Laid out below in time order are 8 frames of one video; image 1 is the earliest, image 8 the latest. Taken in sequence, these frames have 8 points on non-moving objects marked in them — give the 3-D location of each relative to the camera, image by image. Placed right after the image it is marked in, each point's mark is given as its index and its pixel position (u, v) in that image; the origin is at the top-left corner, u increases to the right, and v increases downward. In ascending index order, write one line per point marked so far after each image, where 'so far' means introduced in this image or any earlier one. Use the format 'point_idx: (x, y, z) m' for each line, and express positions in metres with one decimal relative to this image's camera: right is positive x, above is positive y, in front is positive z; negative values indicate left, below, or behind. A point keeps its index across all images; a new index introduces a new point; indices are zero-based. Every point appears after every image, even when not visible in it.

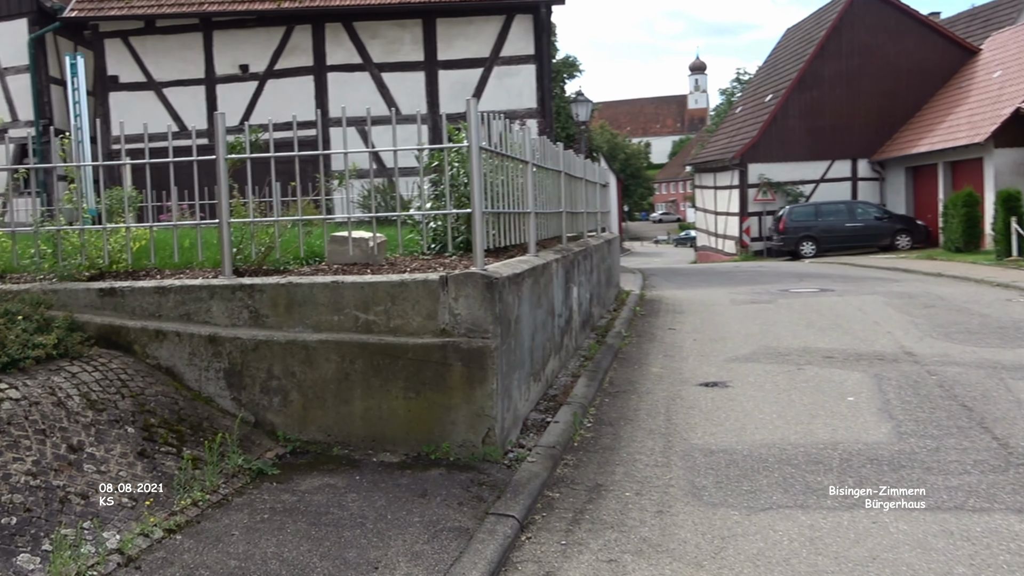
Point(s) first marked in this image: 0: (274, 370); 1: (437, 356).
0: (-1.3, -0.5, +5.4) m
1: (-0.4, -0.4, +5.2) m
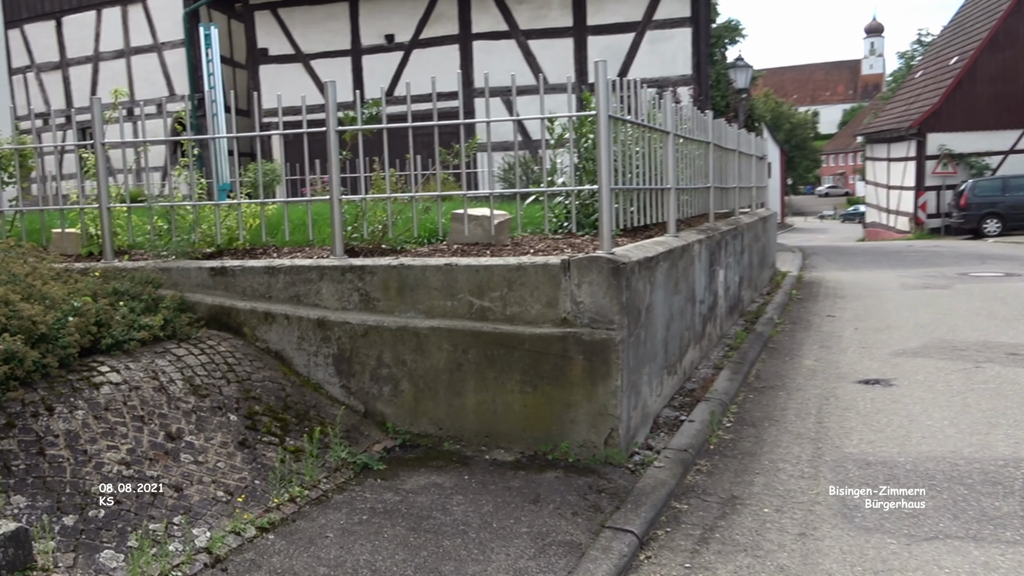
0: (-0.7, -0.4, +5.1) m
1: (+0.2, -0.3, +4.8) m
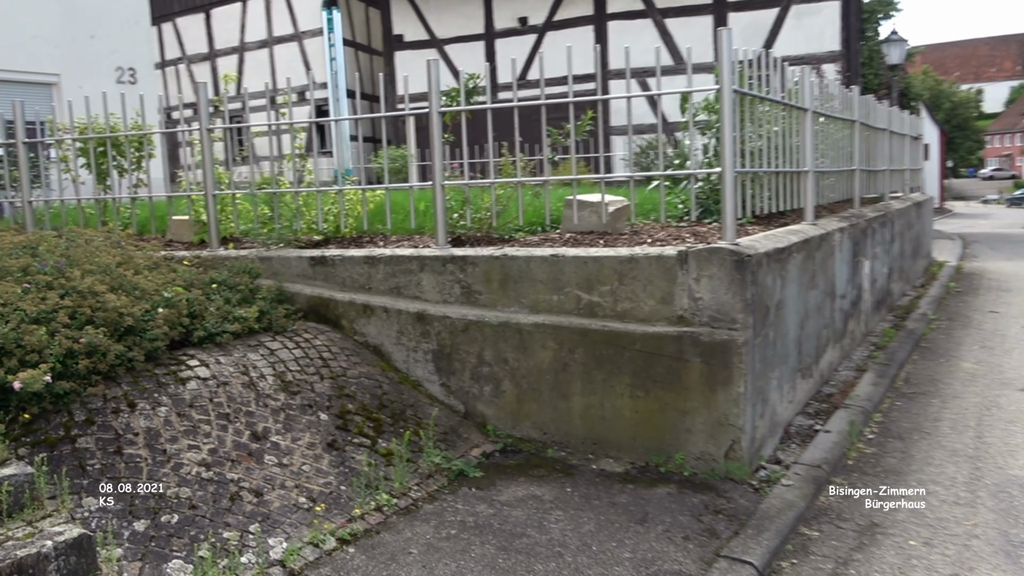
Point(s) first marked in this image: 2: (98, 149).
0: (-0.1, -0.3, +4.8) m
1: (+0.7, -0.3, +4.3) m
2: (-2.7, +0.9, +6.6) m
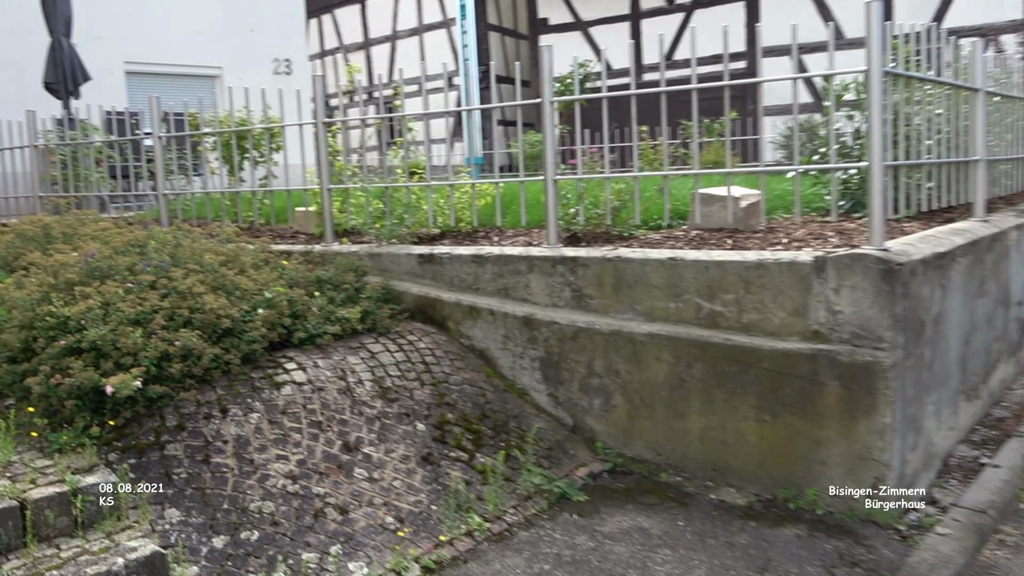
0: (+0.4, -0.4, +4.4) m
1: (+1.1, -0.3, +3.8) m
2: (-1.9, +1.0, +6.6) m
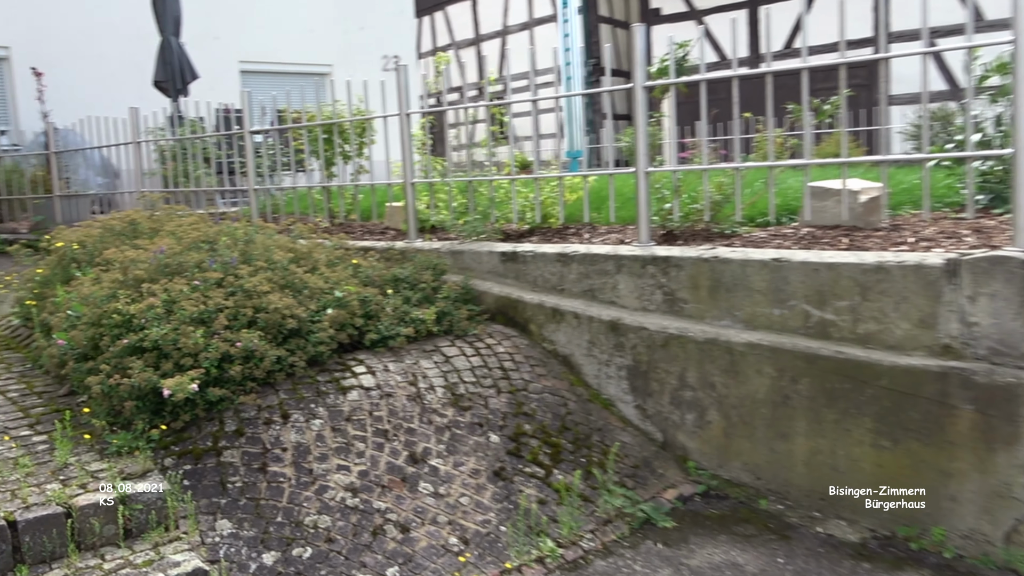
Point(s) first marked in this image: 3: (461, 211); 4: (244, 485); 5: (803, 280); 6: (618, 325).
0: (+0.7, -0.4, +4.0) m
1: (+1.4, -0.3, +3.3) m
2: (-1.2, +1.0, +6.4) m
3: (-0.3, +0.4, +5.4) m
4: (-0.9, -0.7, +3.4) m
5: (+1.1, 0.0, +3.6) m
6: (+0.5, -0.2, +4.2) m
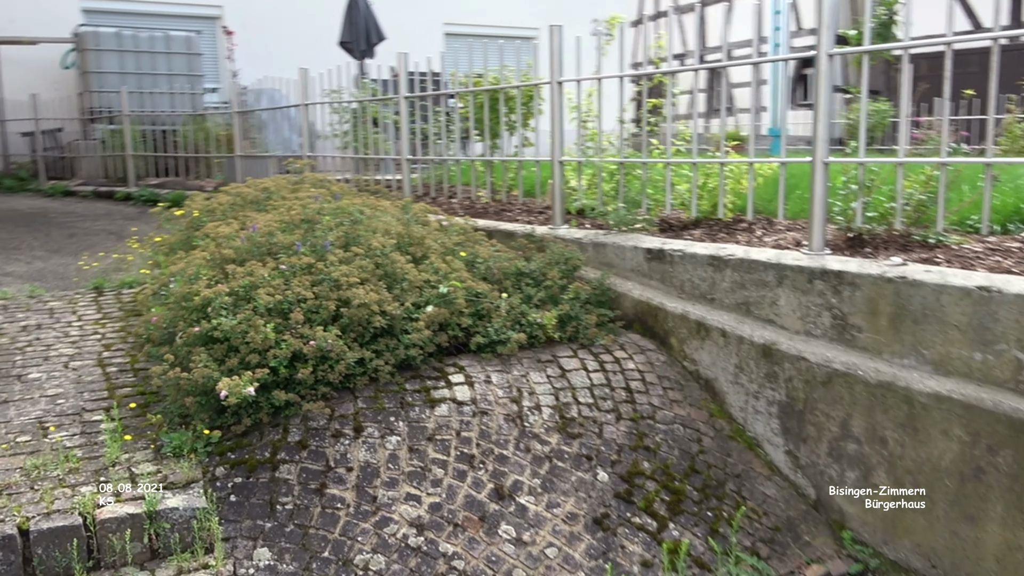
0: (+1.1, -0.4, +3.1) m
1: (+1.6, -0.5, +2.3) m
2: (-0.2, +1.1, +5.9) m
3: (+0.5, +0.4, +4.7) m
4: (-0.7, -0.7, +3.0) m
5: (+1.4, -0.1, +2.7) m
6: (+0.9, -0.2, +3.4) m
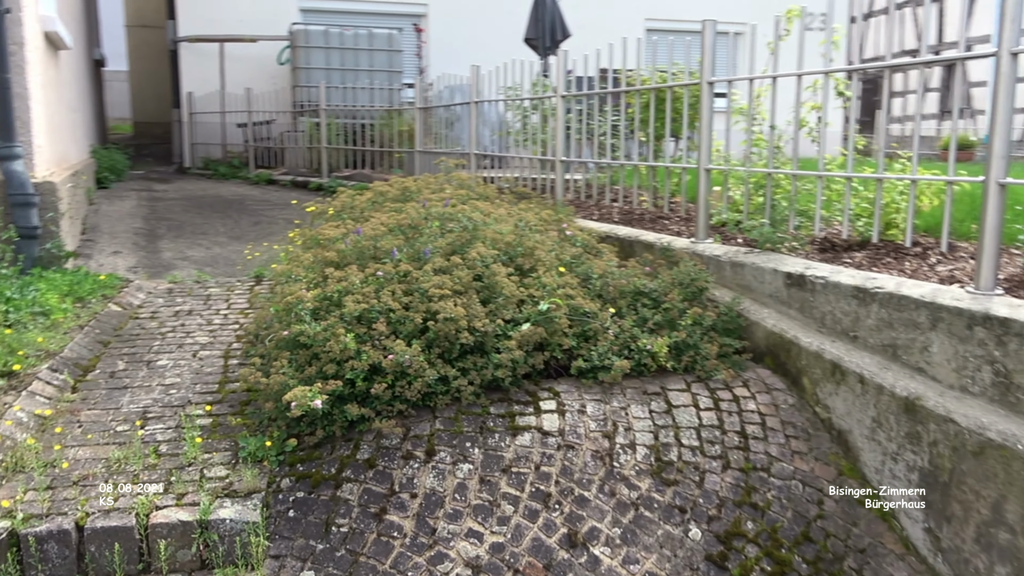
0: (+1.3, -0.6, +2.5) m
1: (+1.6, -0.7, +1.6) m
2: (+0.8, +1.0, +5.5) m
3: (+1.1, +0.3, +4.2) m
4: (-0.5, -0.7, +2.8) m
5: (+1.5, -0.2, +2.1) m
6: (+1.2, -0.3, +2.8) m
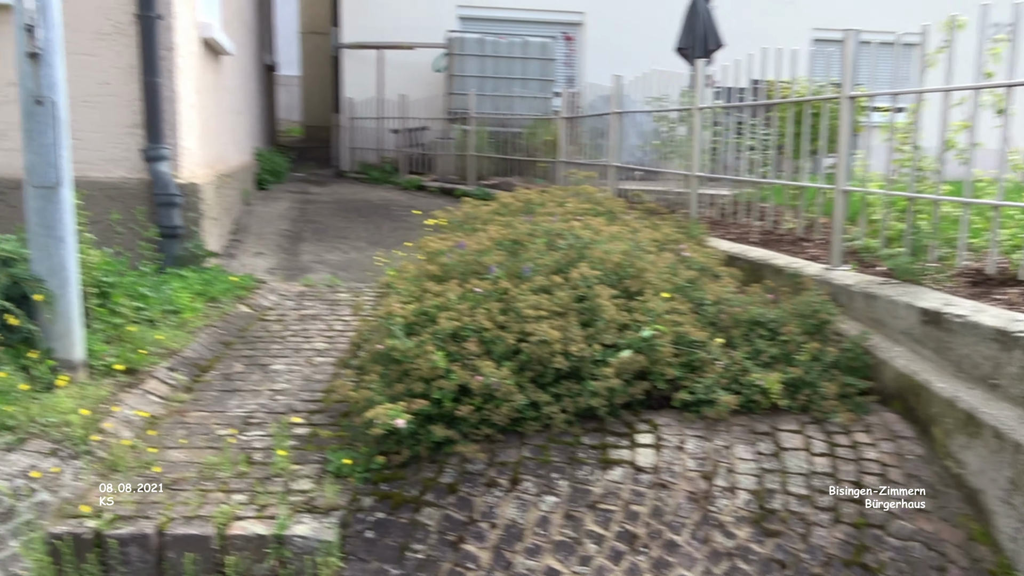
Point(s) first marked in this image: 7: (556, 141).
0: (+1.4, -0.7, +2.2) m
1: (+1.6, -0.8, +1.2) m
2: (+1.5, +0.9, +5.2) m
3: (+1.6, +0.2, +3.9) m
4: (-0.2, -0.8, +2.7) m
5: (+1.6, -0.4, +1.7) m
6: (+1.4, -0.5, +2.5) m
7: (+0.4, +1.3, +8.5) m
